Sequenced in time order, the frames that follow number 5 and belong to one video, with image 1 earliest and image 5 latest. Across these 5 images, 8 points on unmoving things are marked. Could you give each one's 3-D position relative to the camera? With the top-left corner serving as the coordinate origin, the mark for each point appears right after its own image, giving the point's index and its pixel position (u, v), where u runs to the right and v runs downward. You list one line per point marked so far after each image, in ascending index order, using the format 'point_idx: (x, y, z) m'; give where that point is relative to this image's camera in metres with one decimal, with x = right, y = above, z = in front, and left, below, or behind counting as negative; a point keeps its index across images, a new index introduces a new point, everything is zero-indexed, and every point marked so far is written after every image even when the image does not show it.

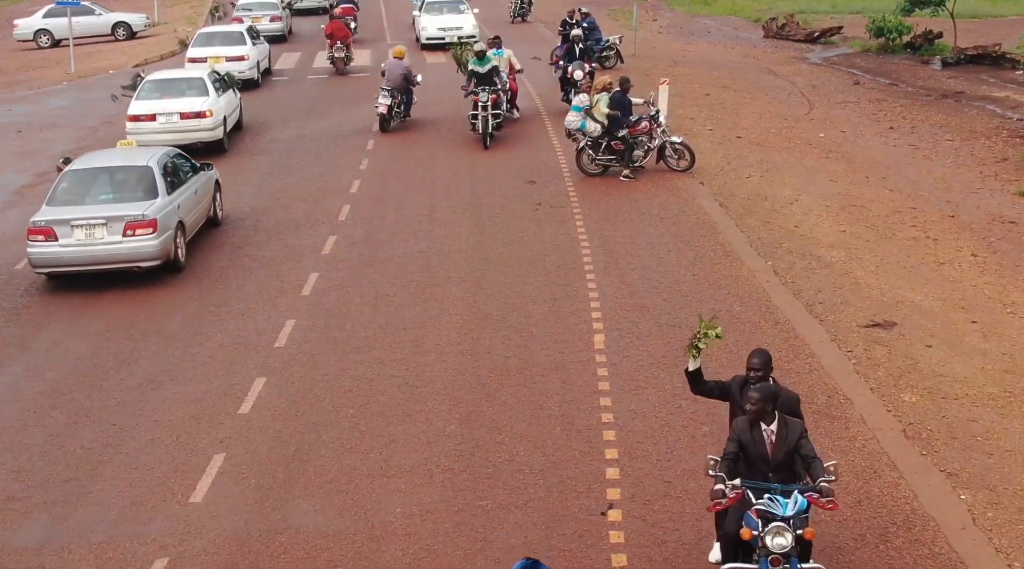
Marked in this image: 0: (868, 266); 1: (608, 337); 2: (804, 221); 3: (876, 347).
0: (+4.2, +0.2, +12.9) m
1: (+0.9, -0.5, +10.7) m
2: (+3.9, +0.9, +14.7) m
3: (+3.5, -0.6, +10.4) m
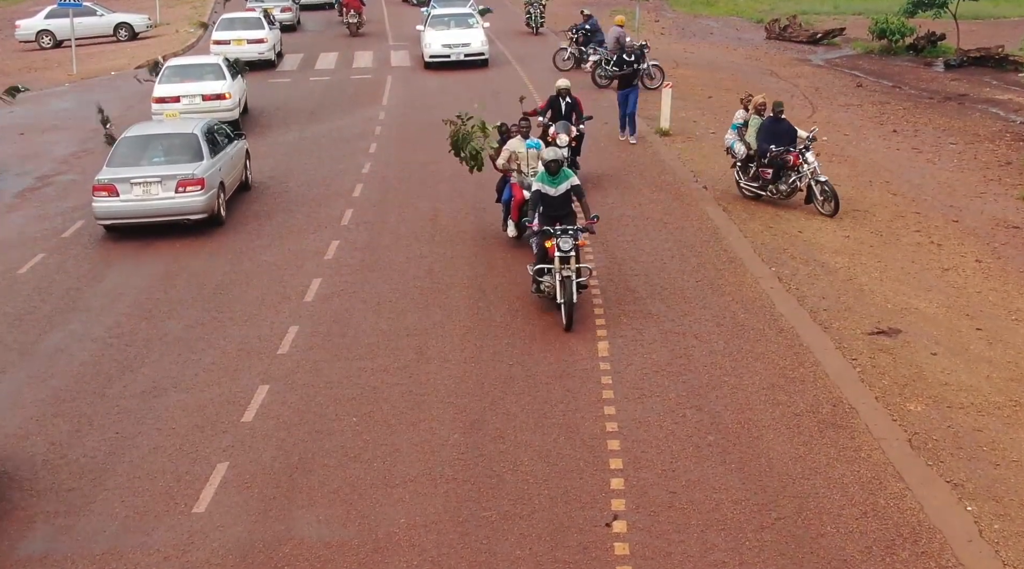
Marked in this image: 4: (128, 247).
0: (+4.3, +0.1, +12.8) m
1: (+1.0, -0.6, +10.7) m
2: (+4.0, +0.8, +14.7) m
3: (+3.5, -0.7, +10.4) m
4: (-5.2, +0.5, +14.6) m
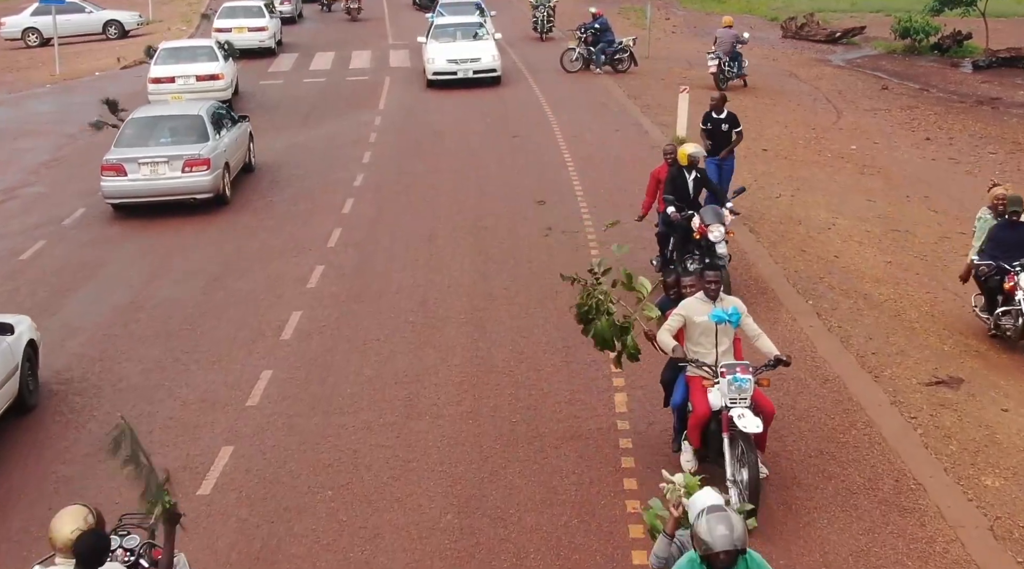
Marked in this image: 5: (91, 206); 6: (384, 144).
0: (+4.3, -0.2, +11.4) m
1: (+1.0, -1.0, +9.3) m
2: (+4.0, +0.4, +13.2) m
3: (+3.5, -1.0, +8.9) m
4: (-5.1, +0.2, +13.2) m
5: (-6.2, +1.2, +16.0) m
6: (-2.3, +2.5, +19.3) m
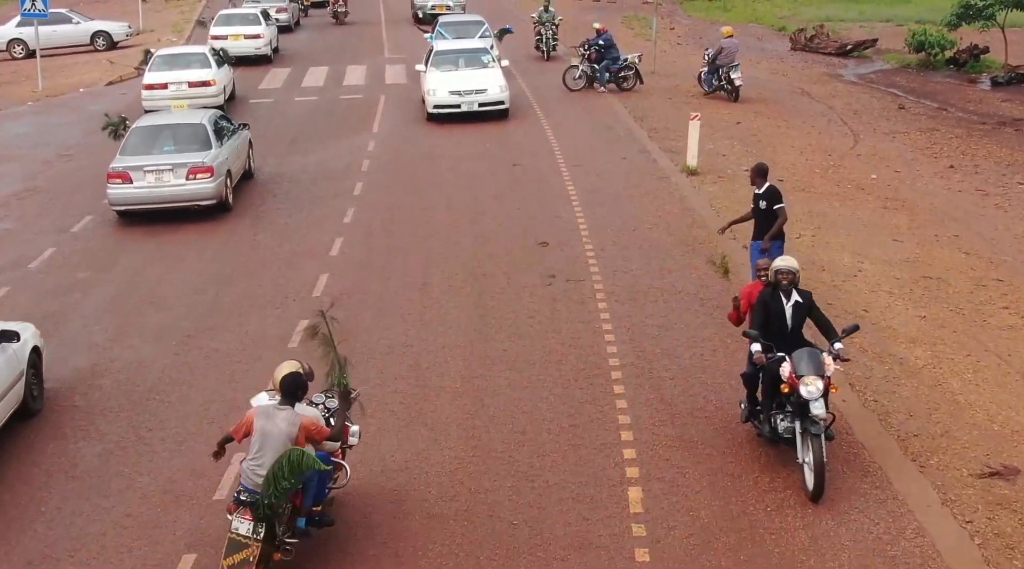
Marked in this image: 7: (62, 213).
0: (+4.3, -0.8, +10.3) m
1: (+1.0, -1.6, +8.2) m
2: (+4.0, -0.2, +12.2) m
3: (+3.6, -1.7, +7.9) m
4: (-5.1, -0.4, +12.2) m
5: (-6.2, +0.5, +15.0) m
6: (-2.3, +1.9, +18.2) m
7: (-6.9, +1.1, +16.5) m
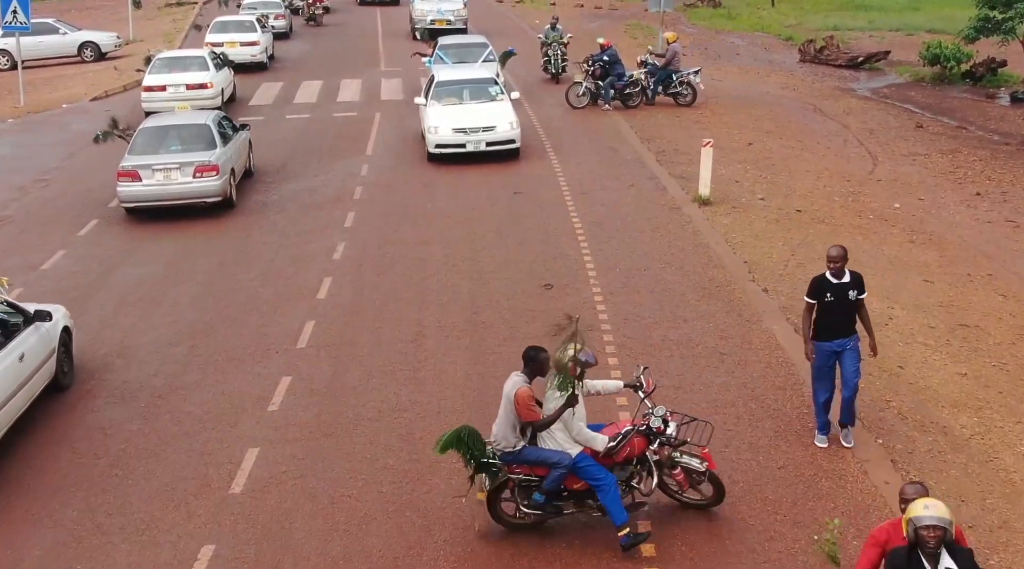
0: (+4.3, -1.4, +9.3) m
1: (+1.0, -2.1, +7.2) m
2: (+4.1, -0.7, +11.1) m
3: (+3.6, -2.2, +6.8) m
4: (-5.1, -1.0, +11.1) m
5: (-6.2, 0.0, +13.9) m
6: (-2.3, +1.3, +17.2) m
7: (-6.8, +0.6, +15.5) m
